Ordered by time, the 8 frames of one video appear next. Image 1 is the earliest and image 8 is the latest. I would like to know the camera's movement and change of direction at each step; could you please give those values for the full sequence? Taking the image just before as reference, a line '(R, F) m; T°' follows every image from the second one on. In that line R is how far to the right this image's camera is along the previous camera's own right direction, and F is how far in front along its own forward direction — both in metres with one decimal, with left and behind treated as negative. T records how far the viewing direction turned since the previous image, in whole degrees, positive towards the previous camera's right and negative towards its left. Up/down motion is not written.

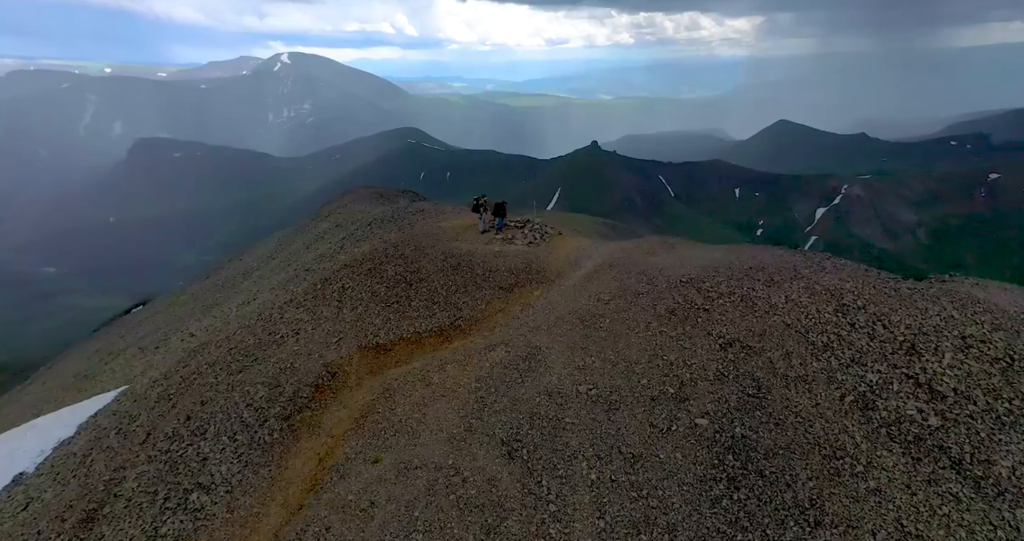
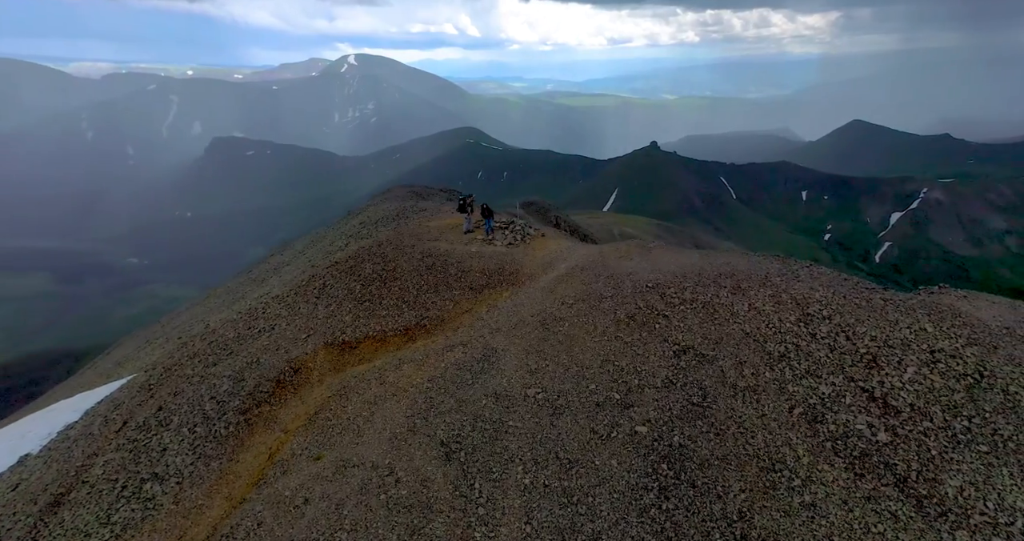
(+2.0, +0.1) m; -2°
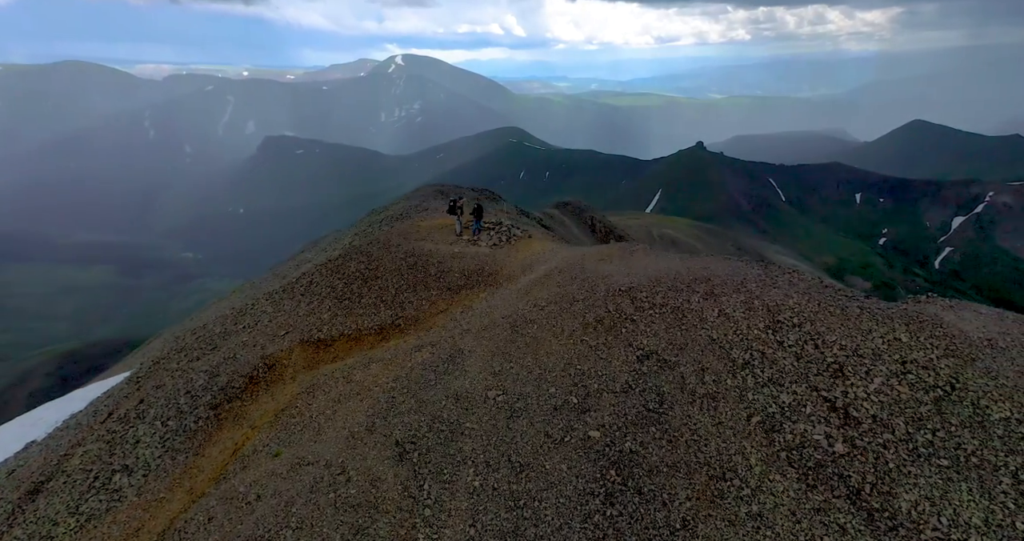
(+1.5, 0.0) m; -1°
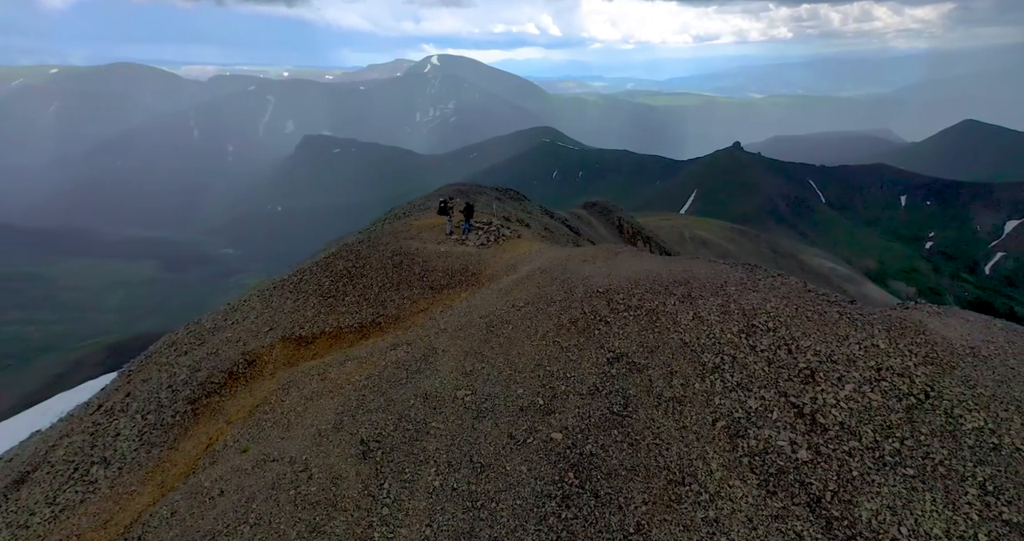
(+1.2, 0.0) m; -1°
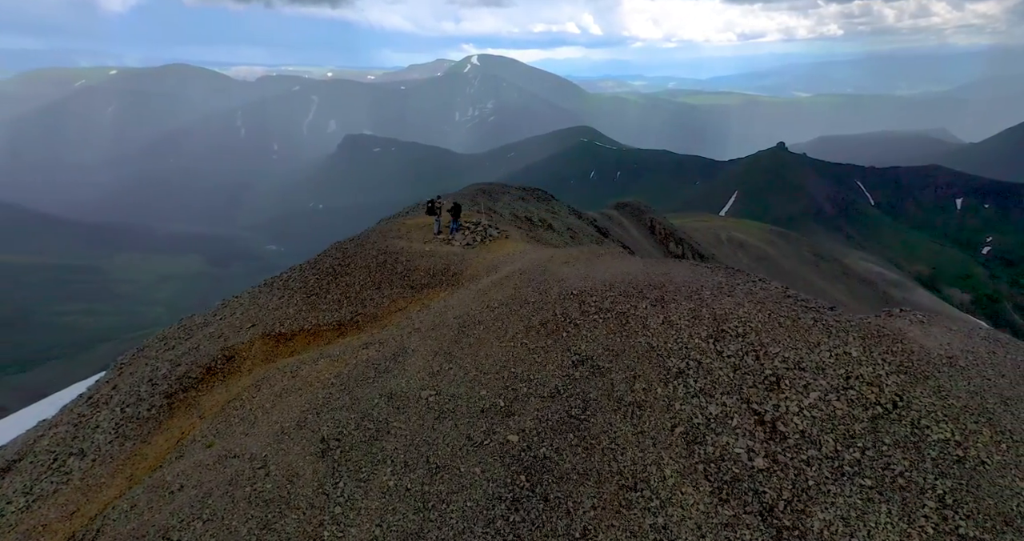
(+1.3, 0.0) m; -1°
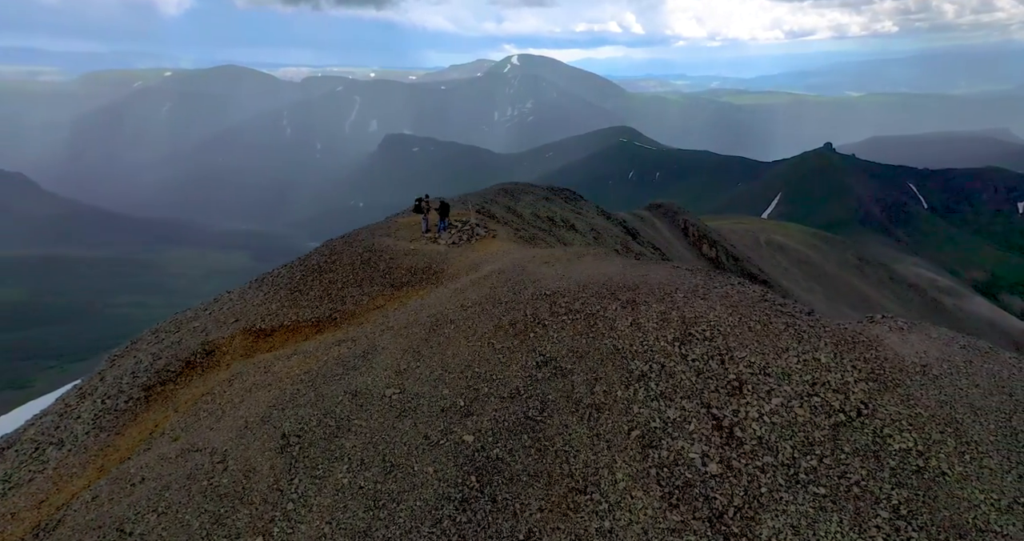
(+1.4, 0.0) m; -1°
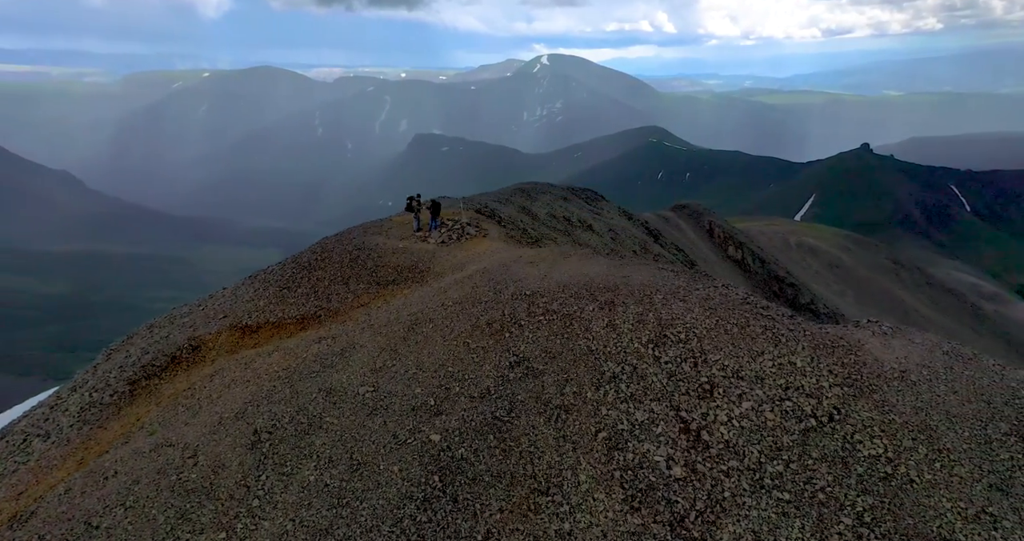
(+1.0, 0.0) m; -1°
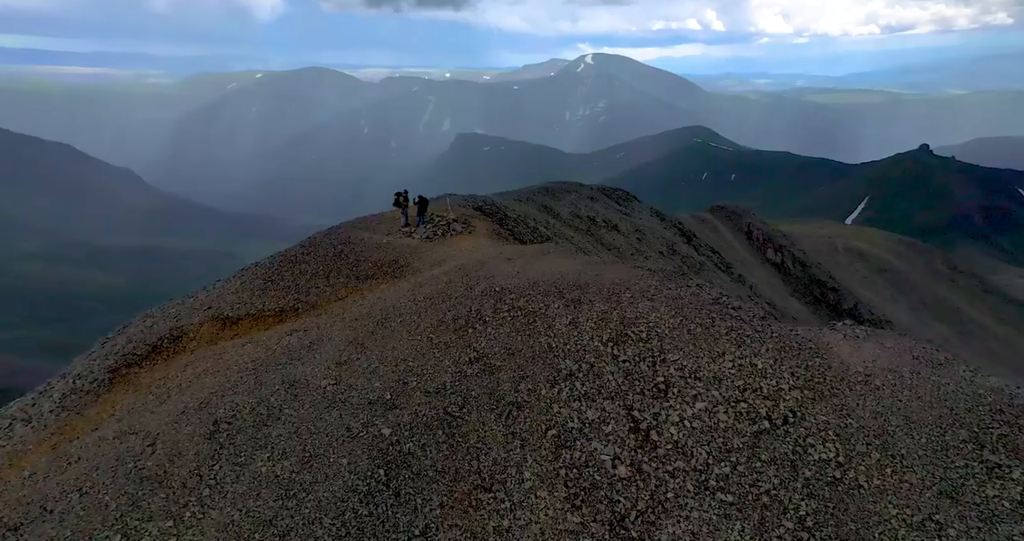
(+1.6, 0.0) m; -1°
